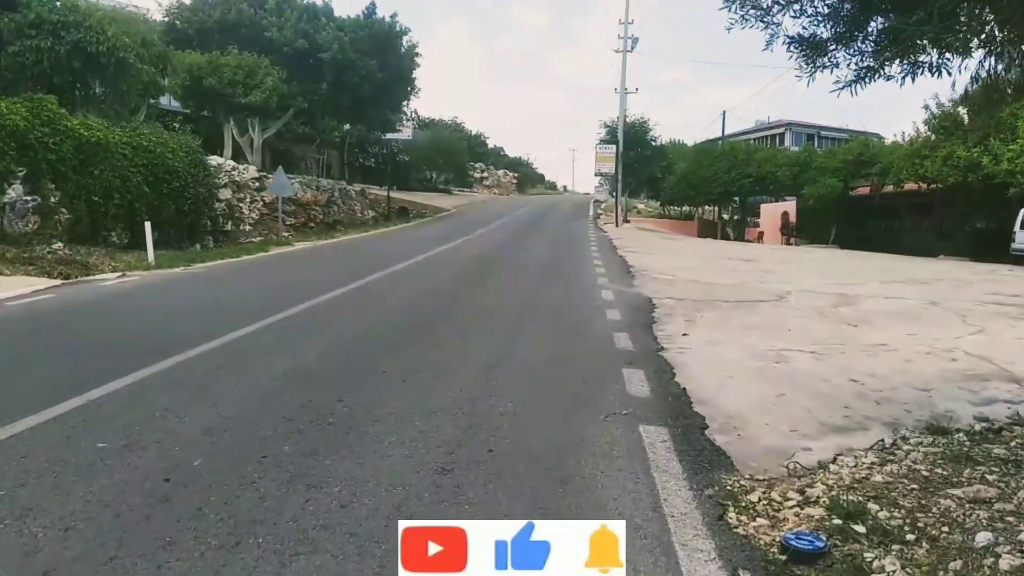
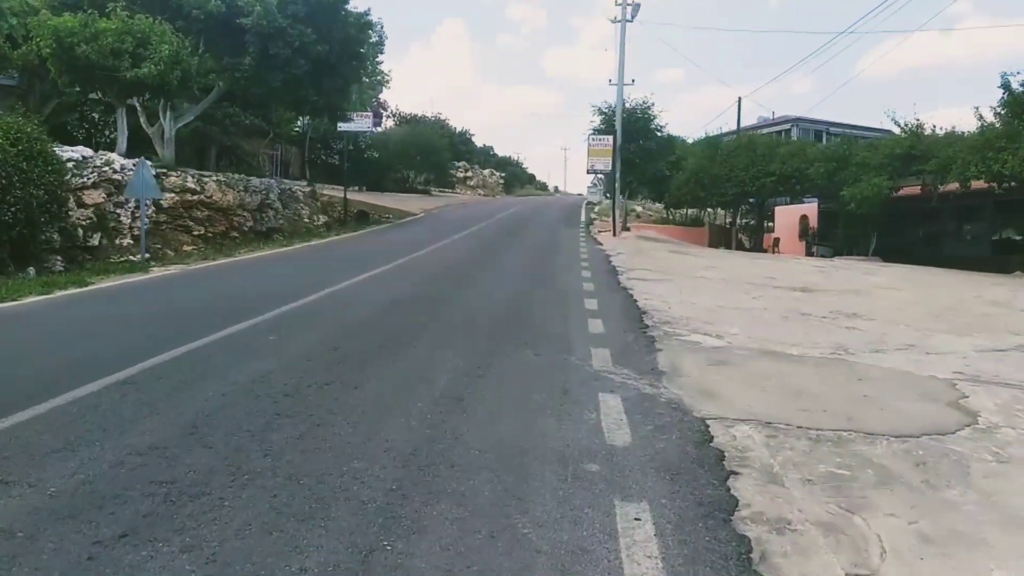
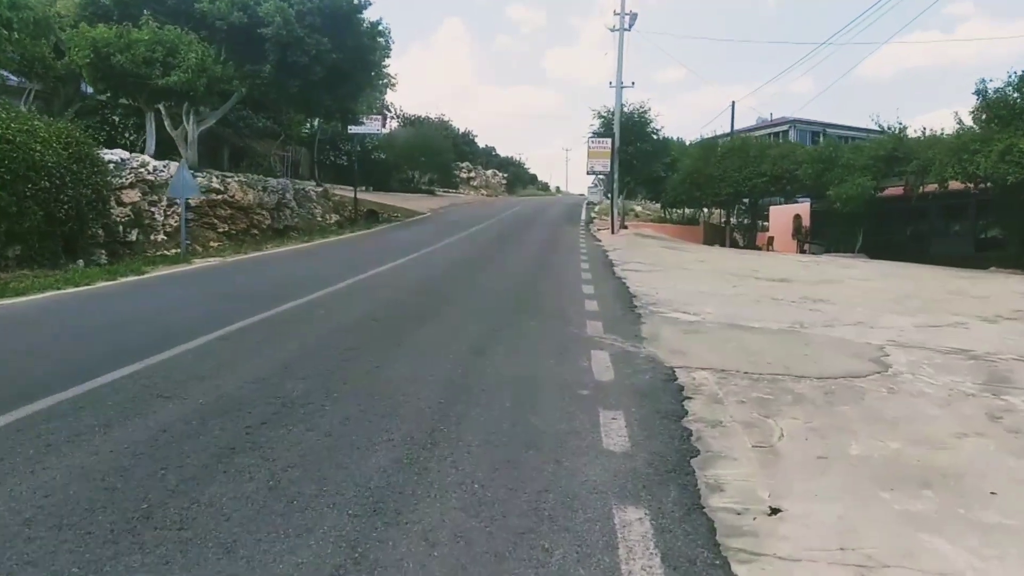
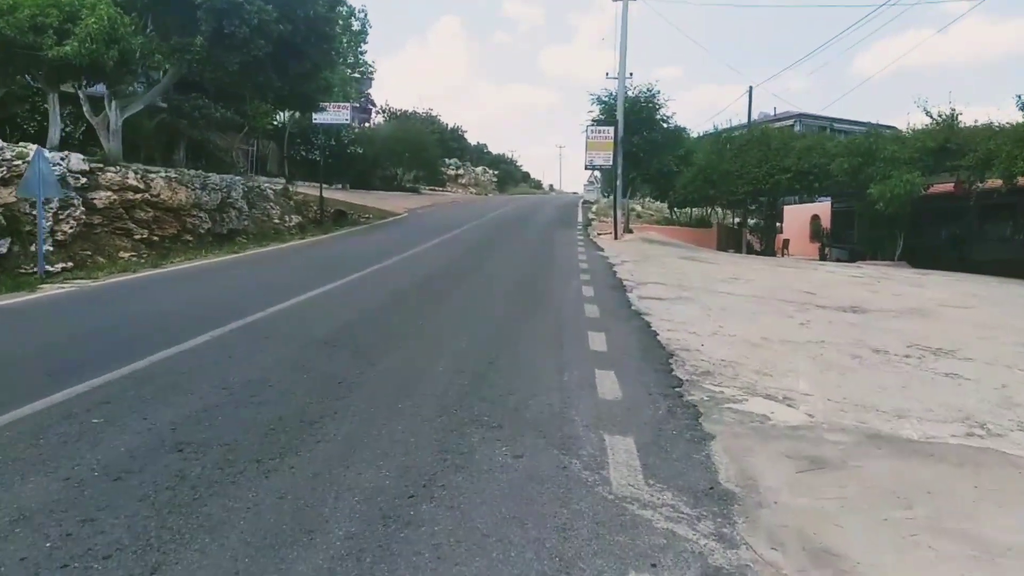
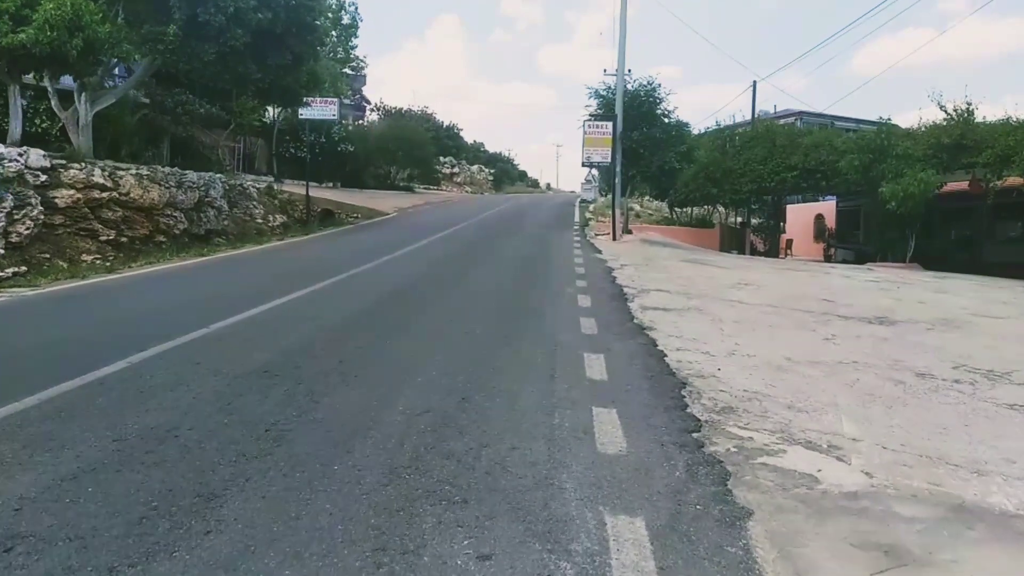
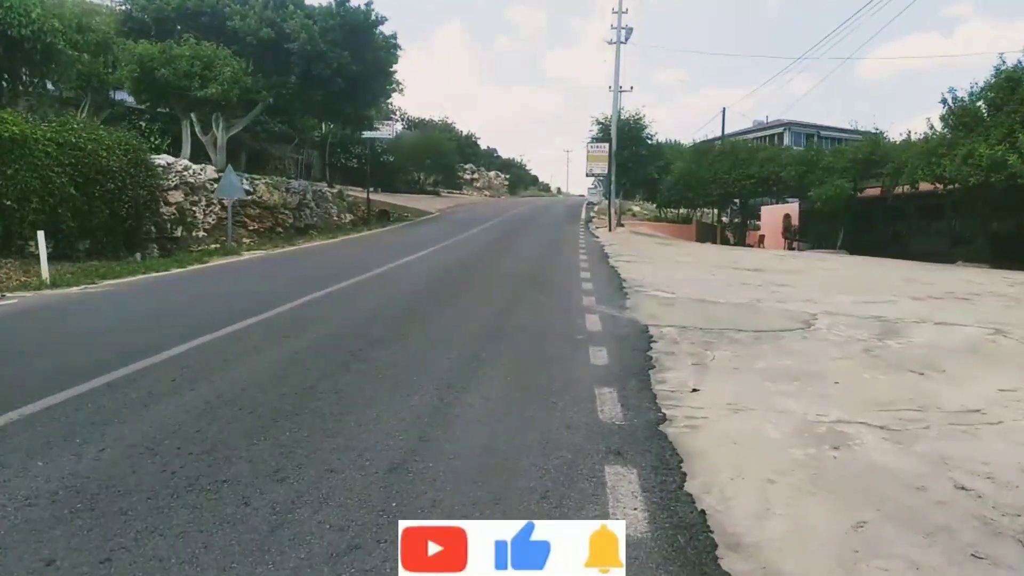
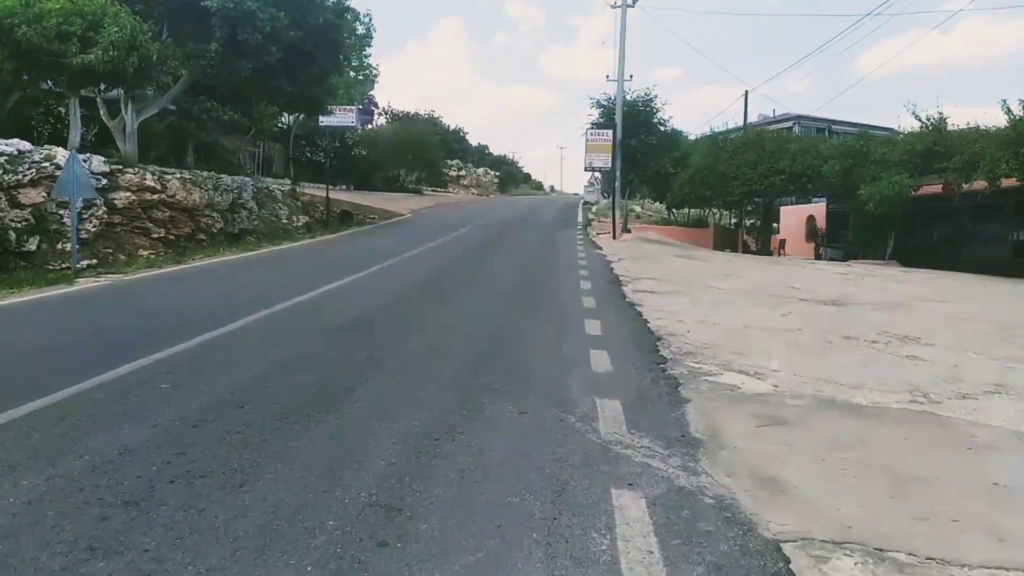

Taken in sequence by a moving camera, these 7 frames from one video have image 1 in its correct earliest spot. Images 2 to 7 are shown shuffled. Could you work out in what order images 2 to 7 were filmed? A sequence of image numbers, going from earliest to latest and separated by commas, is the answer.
6, 3, 2, 7, 4, 5
